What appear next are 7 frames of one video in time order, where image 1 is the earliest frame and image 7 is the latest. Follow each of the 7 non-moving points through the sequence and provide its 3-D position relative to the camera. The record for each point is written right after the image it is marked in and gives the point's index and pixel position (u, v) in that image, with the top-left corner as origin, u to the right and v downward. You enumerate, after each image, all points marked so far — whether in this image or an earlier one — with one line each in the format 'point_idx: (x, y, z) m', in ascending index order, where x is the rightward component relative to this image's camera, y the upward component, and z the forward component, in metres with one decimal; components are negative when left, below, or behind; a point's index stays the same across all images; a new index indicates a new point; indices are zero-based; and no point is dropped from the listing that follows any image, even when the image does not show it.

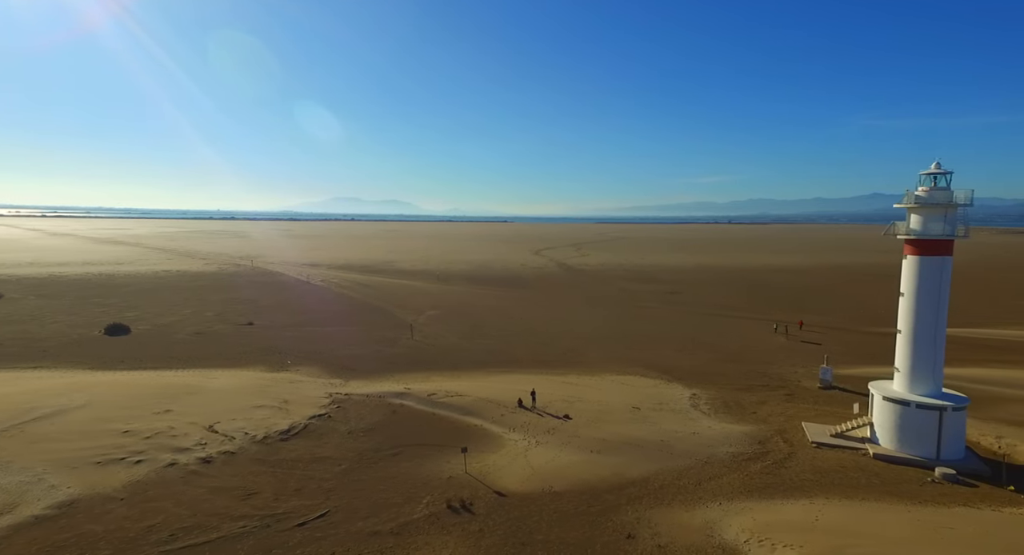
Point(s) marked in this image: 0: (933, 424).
0: (+9.6, -3.4, +12.9) m
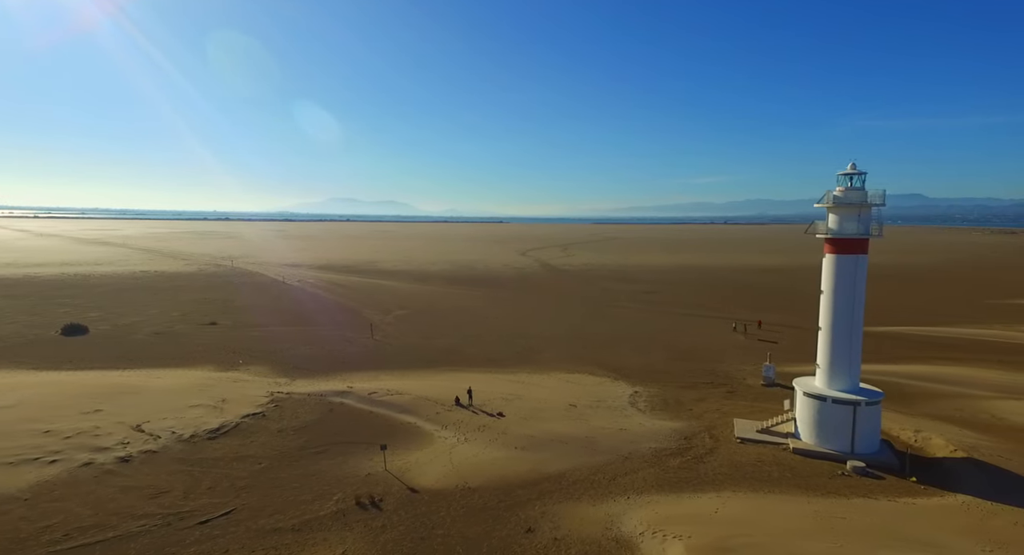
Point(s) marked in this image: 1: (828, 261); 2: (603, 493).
0: (+7.8, -3.3, +13.2) m
1: (+7.7, +0.4, +13.7) m
2: (+1.8, -4.2, +11.0) m
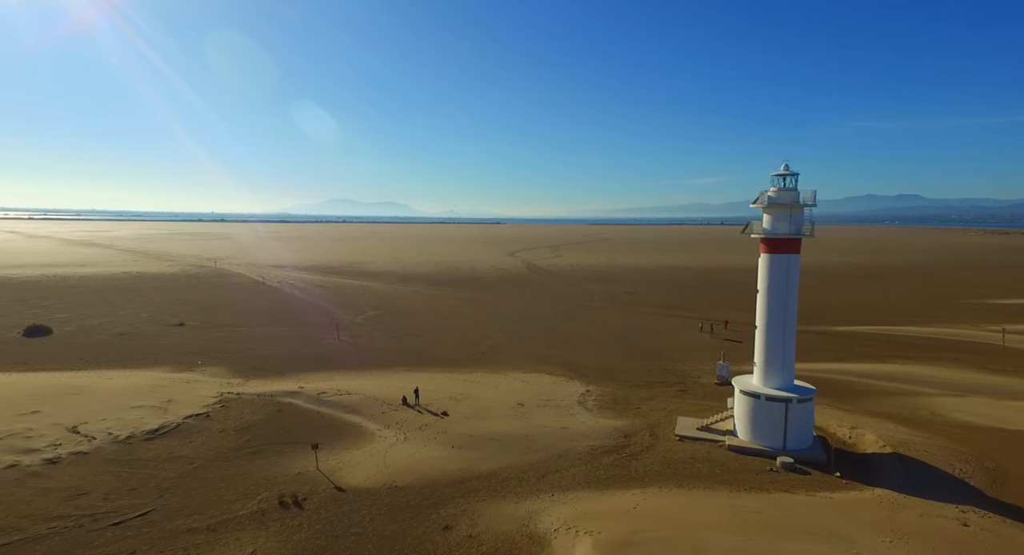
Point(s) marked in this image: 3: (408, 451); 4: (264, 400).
0: (+6.3, -3.3, +13.4) m
1: (+6.2, +0.4, +13.9) m
2: (+0.3, -4.2, +11.0) m
3: (-2.4, -4.0, +13.1) m
4: (-7.9, -3.9, +18.0) m
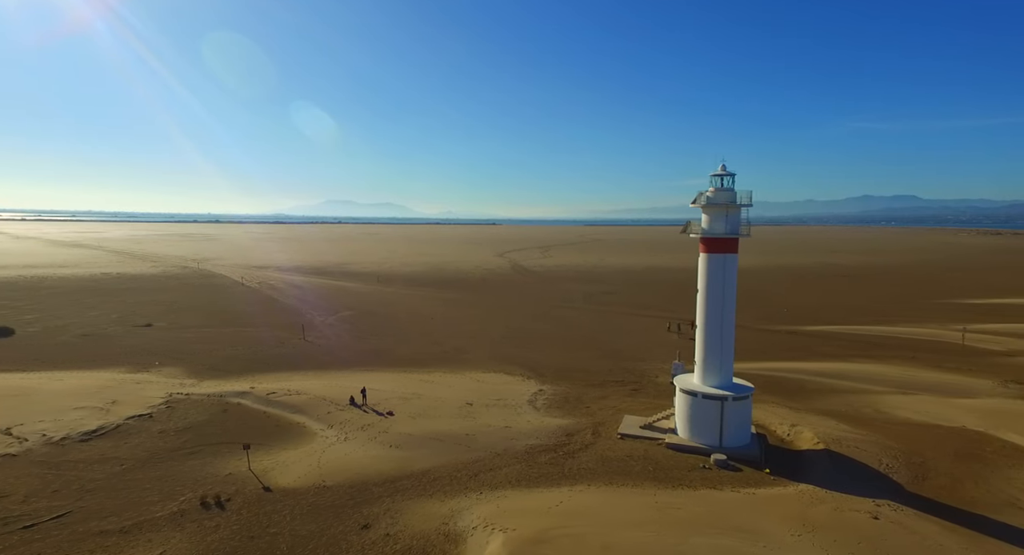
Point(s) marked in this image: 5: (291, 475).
0: (+4.9, -3.3, +13.6) m
1: (+4.7, +0.4, +14.1) m
2: (-1.1, -4.1, +11.0) m
3: (-3.9, -4.0, +13.1) m
4: (-9.4, -3.9, +17.8) m
5: (-4.6, -4.1, +11.7) m
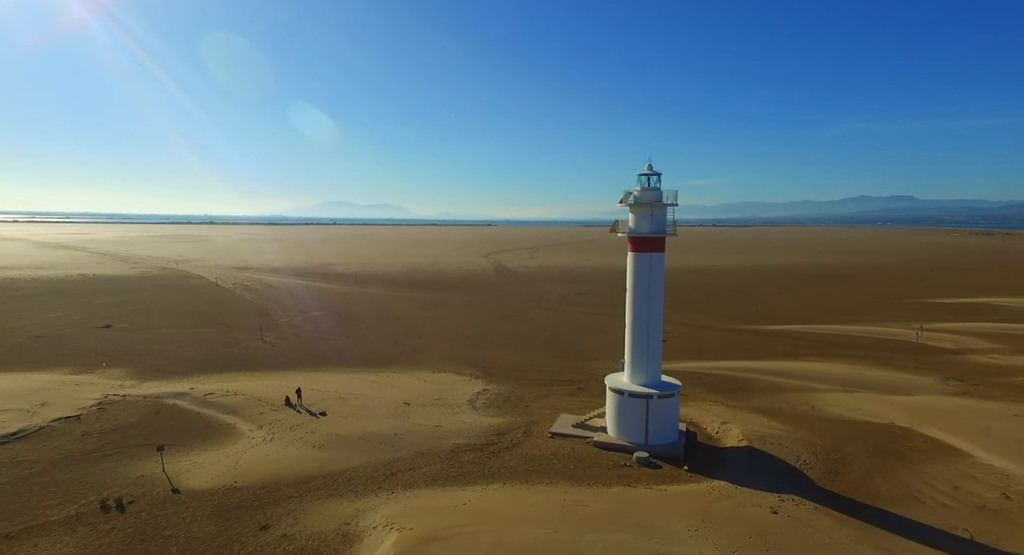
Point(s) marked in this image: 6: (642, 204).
0: (+3.1, -3.2, +13.6) m
1: (+2.9, +0.5, +14.2) m
2: (-2.8, -4.1, +11.0) m
3: (-5.6, -4.0, +12.9) m
4: (-11.3, -3.8, +17.5) m
5: (-6.3, -4.1, +11.5) m
6: (+3.1, +1.8, +13.6) m
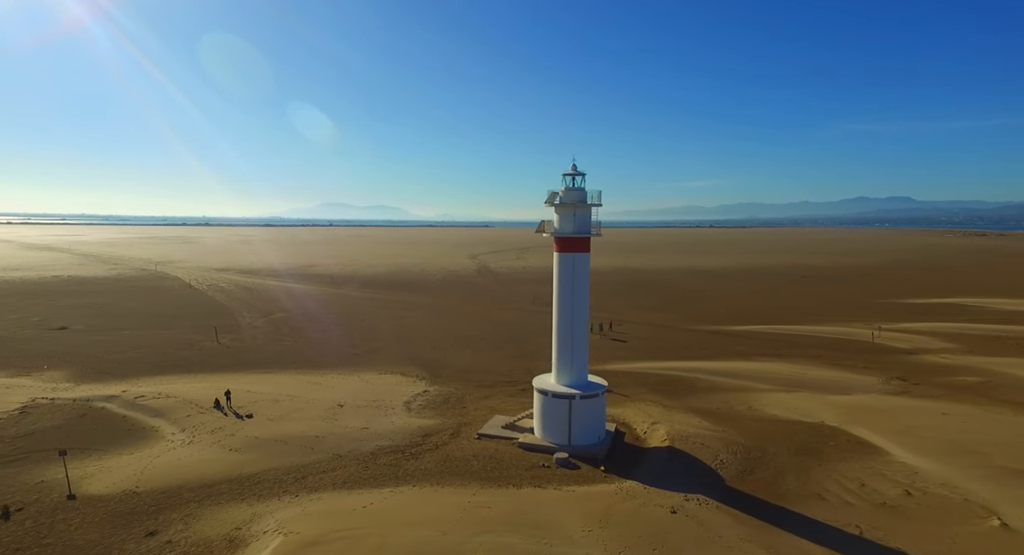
0: (+1.3, -3.2, +13.6) m
1: (+1.1, +0.4, +14.1) m
2: (-4.5, -4.1, +10.8) m
3: (-7.4, -4.0, +12.7) m
4: (-13.2, -3.9, +17.1) m
5: (-8.1, -4.1, +11.3) m
6: (+1.3, +1.8, +13.6) m
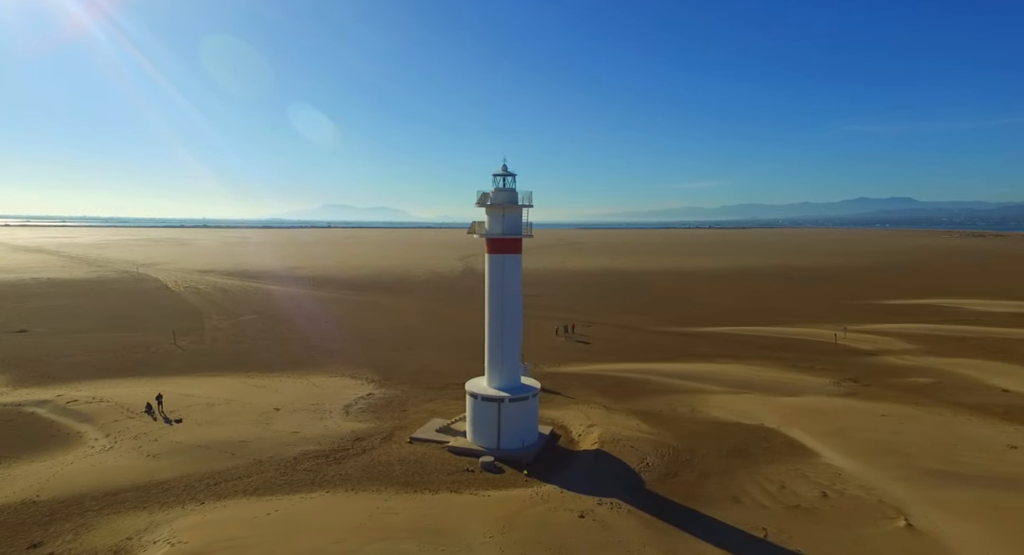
0: (-0.4, -3.3, +13.5) m
1: (-0.6, +0.4, +14.0) m
2: (-6.2, -4.1, +10.5) m
3: (-9.1, -4.0, +12.4) m
4: (-15.0, -3.9, +16.7) m
5: (-9.7, -4.1, +10.9) m
6: (-0.4, +1.7, +13.5) m
